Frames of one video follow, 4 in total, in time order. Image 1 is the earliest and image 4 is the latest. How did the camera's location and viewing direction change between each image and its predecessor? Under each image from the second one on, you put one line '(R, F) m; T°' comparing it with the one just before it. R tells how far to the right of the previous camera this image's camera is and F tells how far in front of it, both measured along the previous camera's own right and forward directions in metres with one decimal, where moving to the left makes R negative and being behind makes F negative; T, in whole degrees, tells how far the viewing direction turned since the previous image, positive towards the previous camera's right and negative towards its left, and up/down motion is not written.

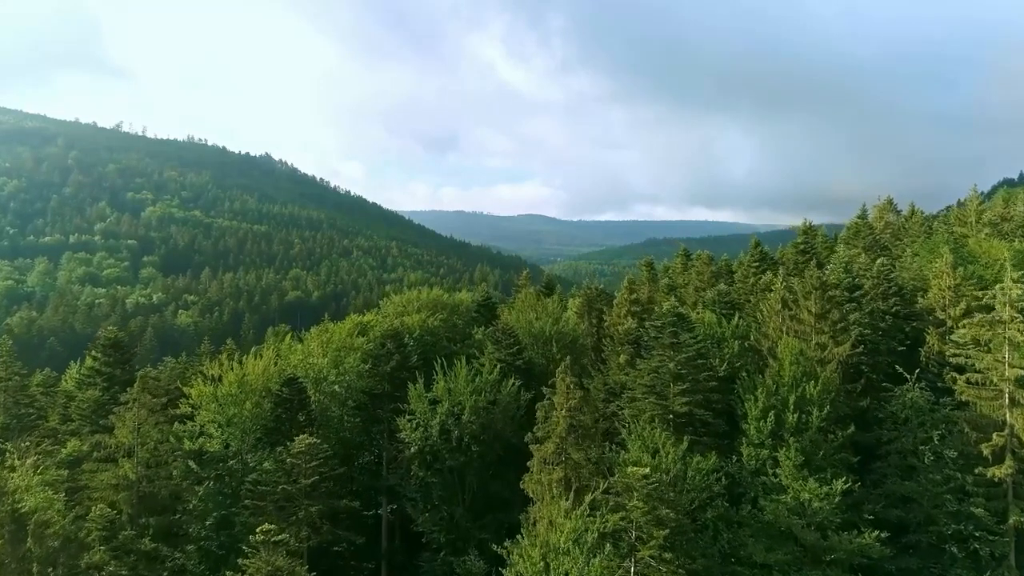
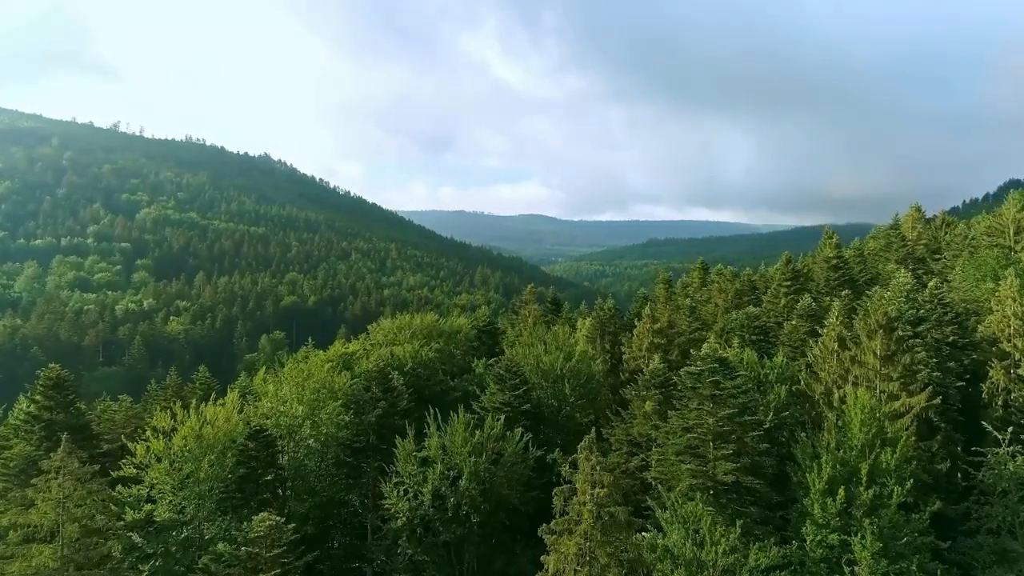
(-0.4, +6.5) m; 0°
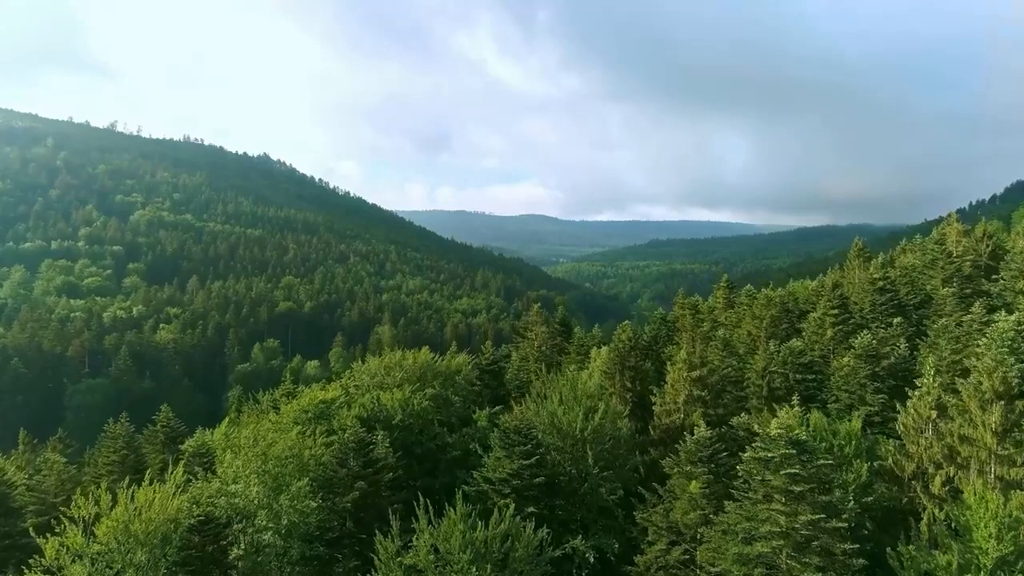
(-0.5, +7.4) m; 0°
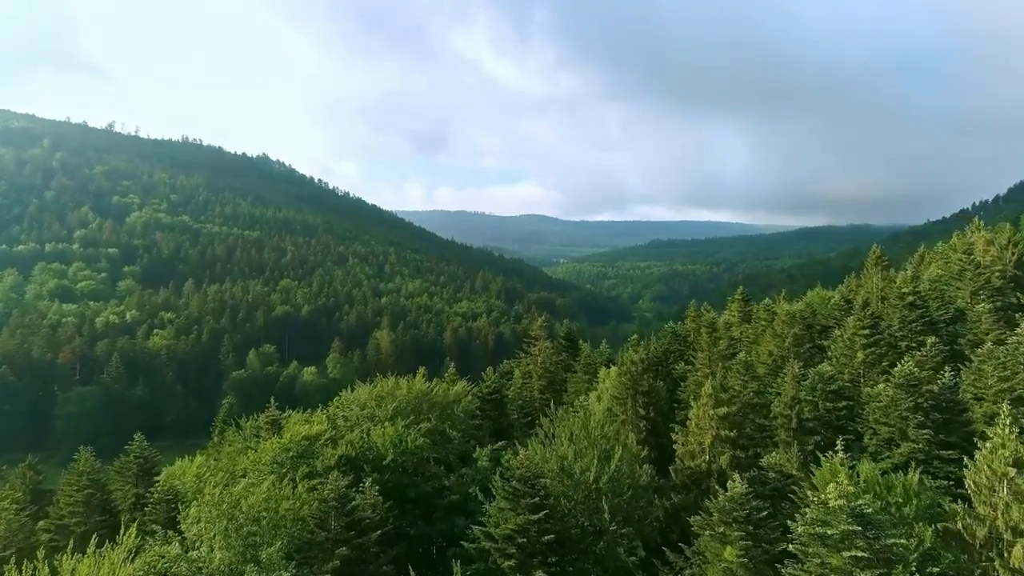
(-0.3, +4.1) m; 0°
